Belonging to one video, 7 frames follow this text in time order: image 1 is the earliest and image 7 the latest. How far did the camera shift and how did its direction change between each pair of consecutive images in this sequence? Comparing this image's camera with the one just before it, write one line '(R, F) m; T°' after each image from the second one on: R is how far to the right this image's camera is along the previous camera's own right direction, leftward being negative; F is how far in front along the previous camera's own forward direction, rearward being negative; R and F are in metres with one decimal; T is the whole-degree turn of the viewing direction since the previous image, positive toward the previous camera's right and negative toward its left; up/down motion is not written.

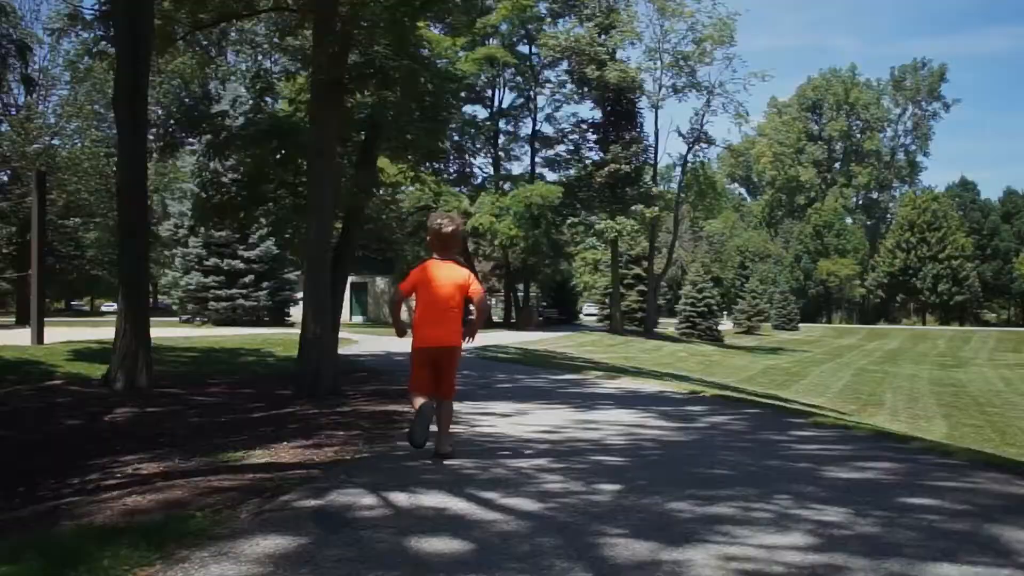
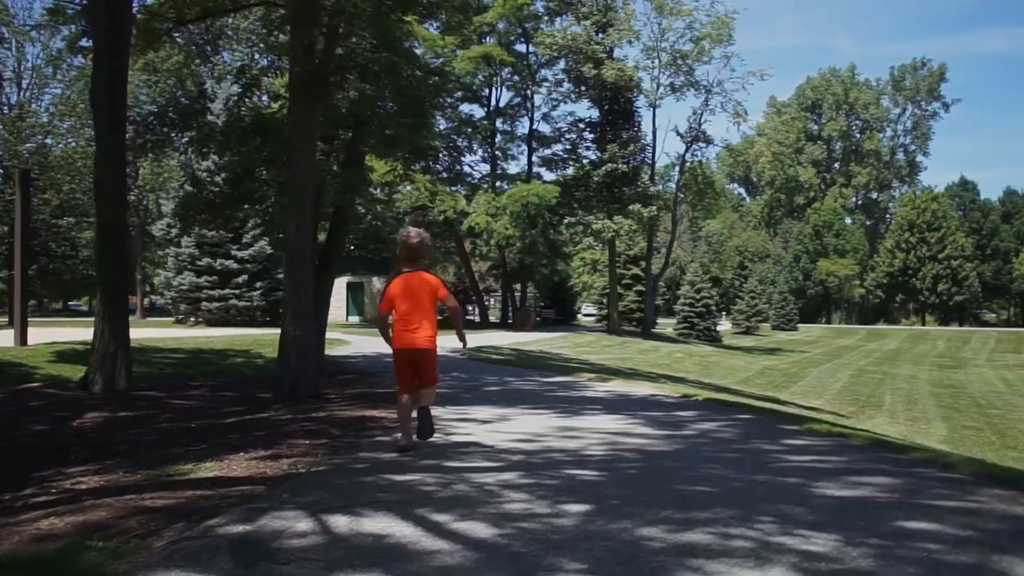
(+0.2, +0.4) m; 0°
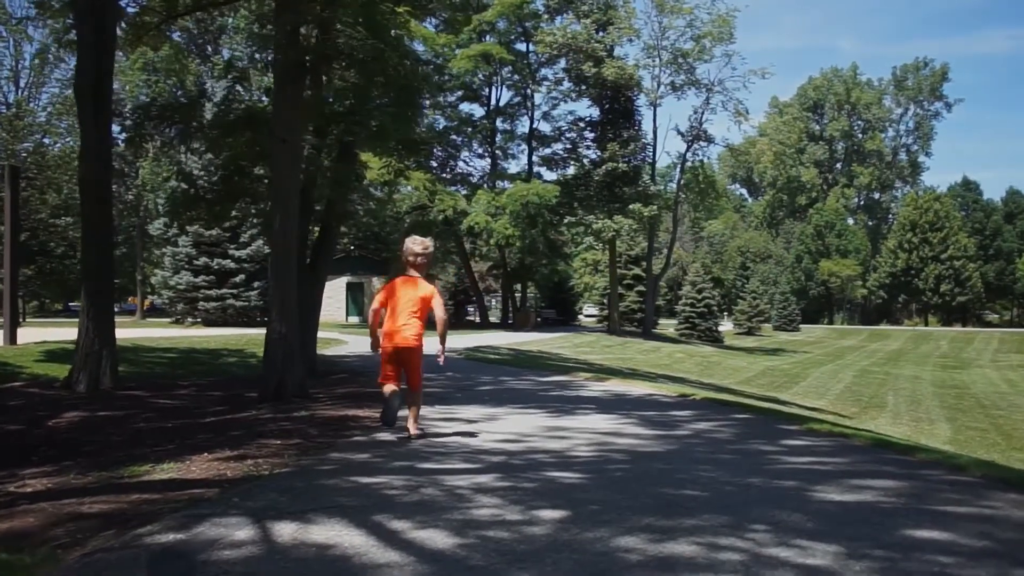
(+0.1, +0.4) m; 0°
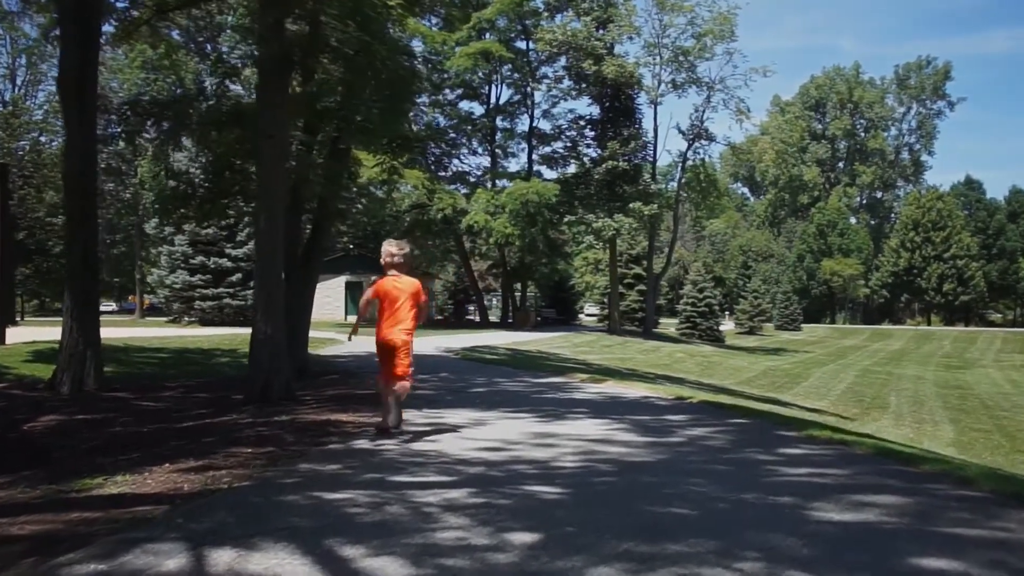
(+0.1, +0.3) m; 0°
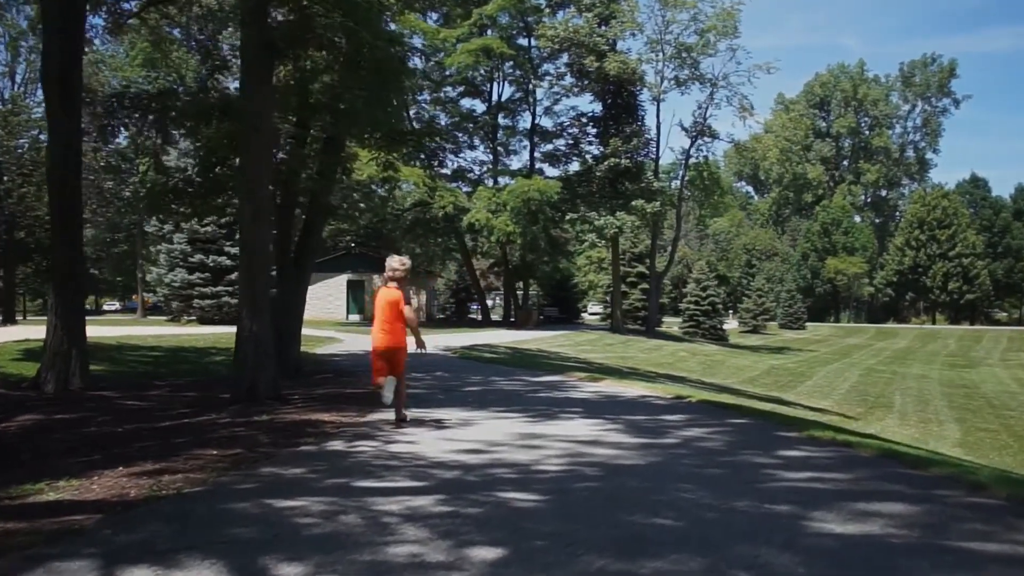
(+0.1, +0.4) m; 0°
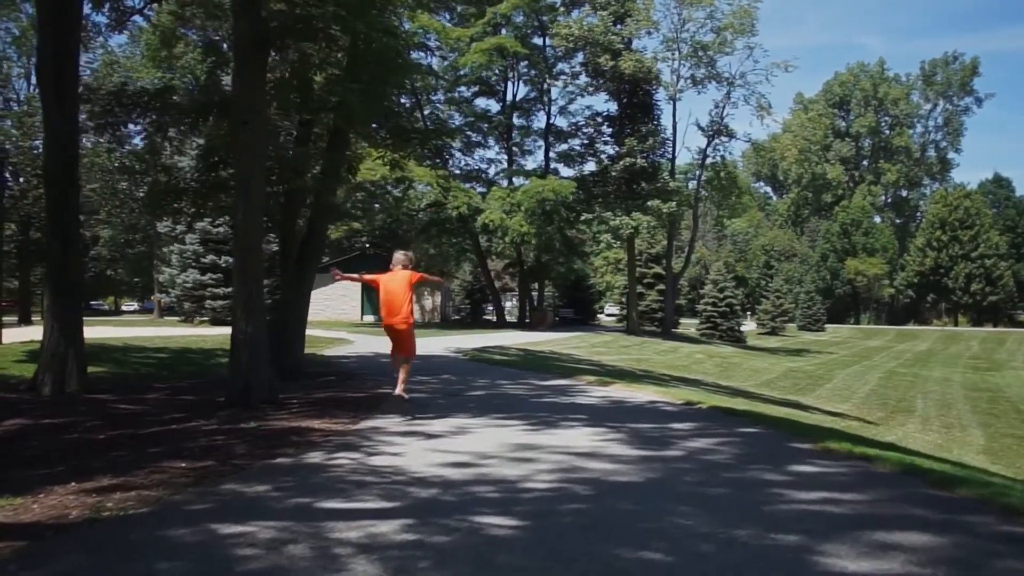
(+0.2, +0.4) m; -1°
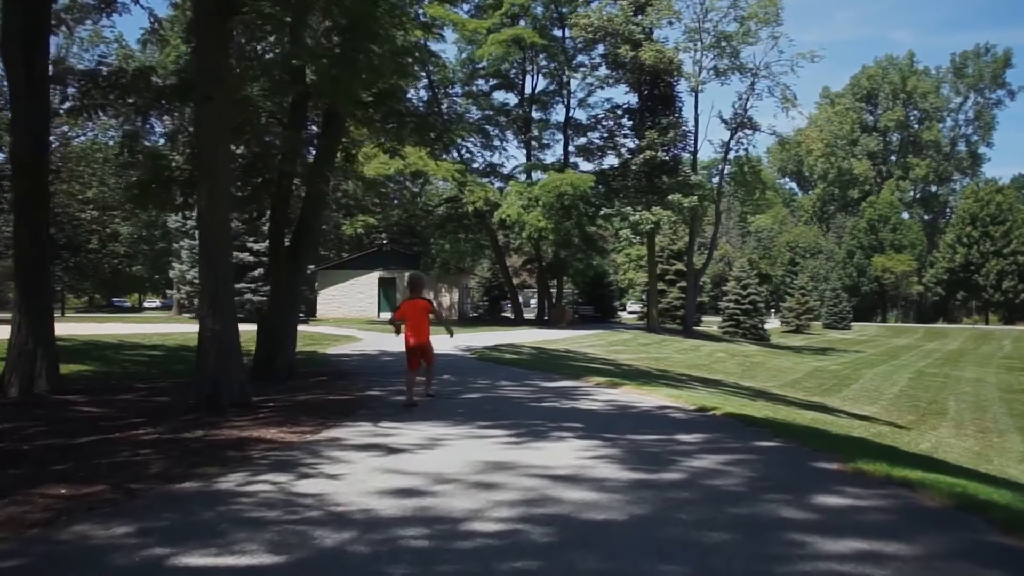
(+0.3, +1.1) m; -1°
